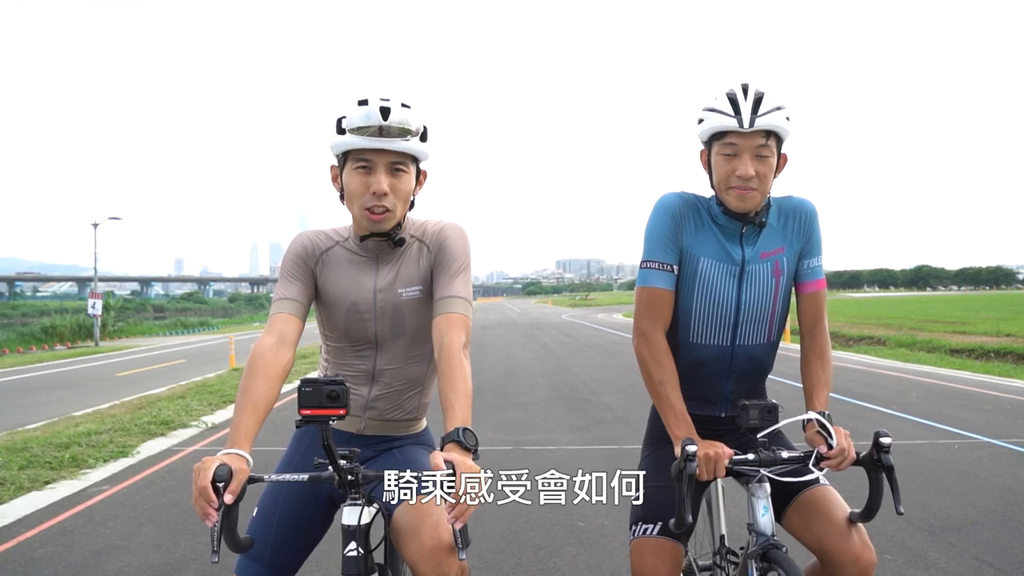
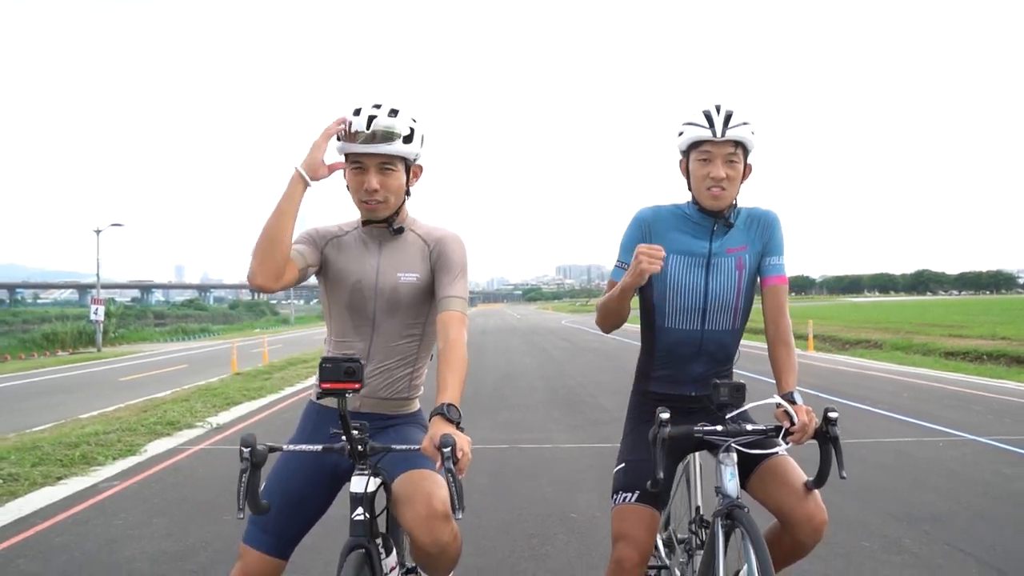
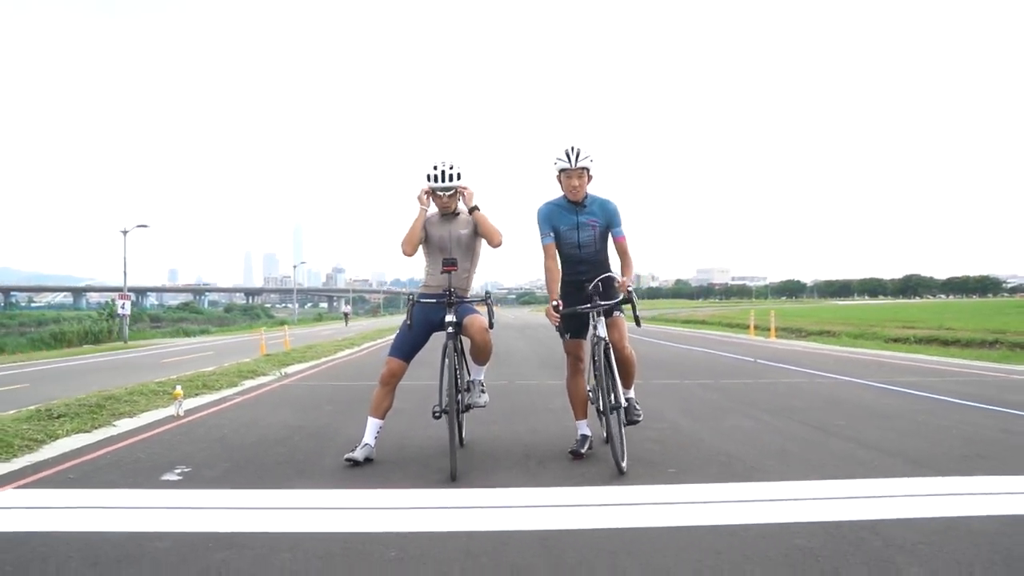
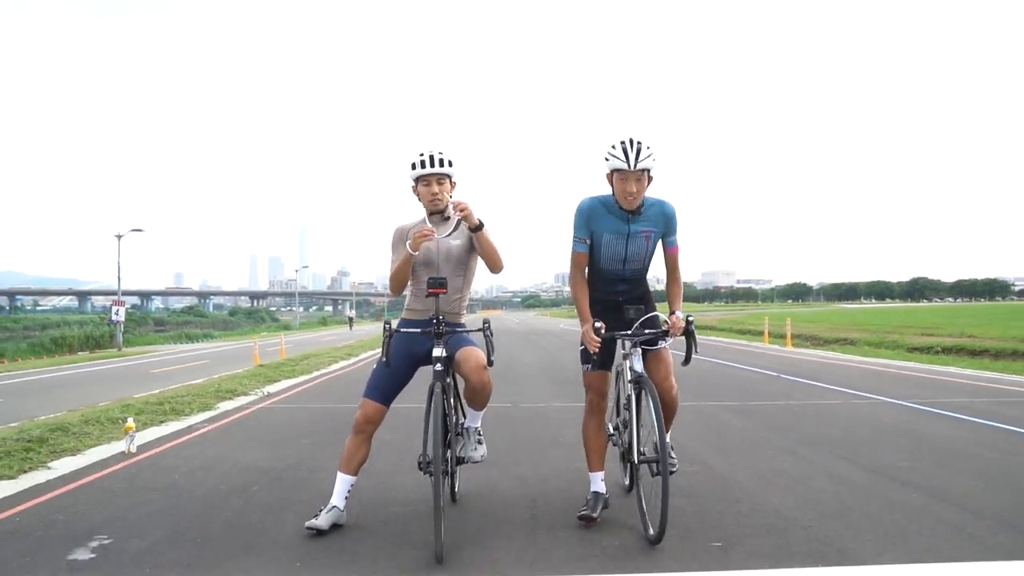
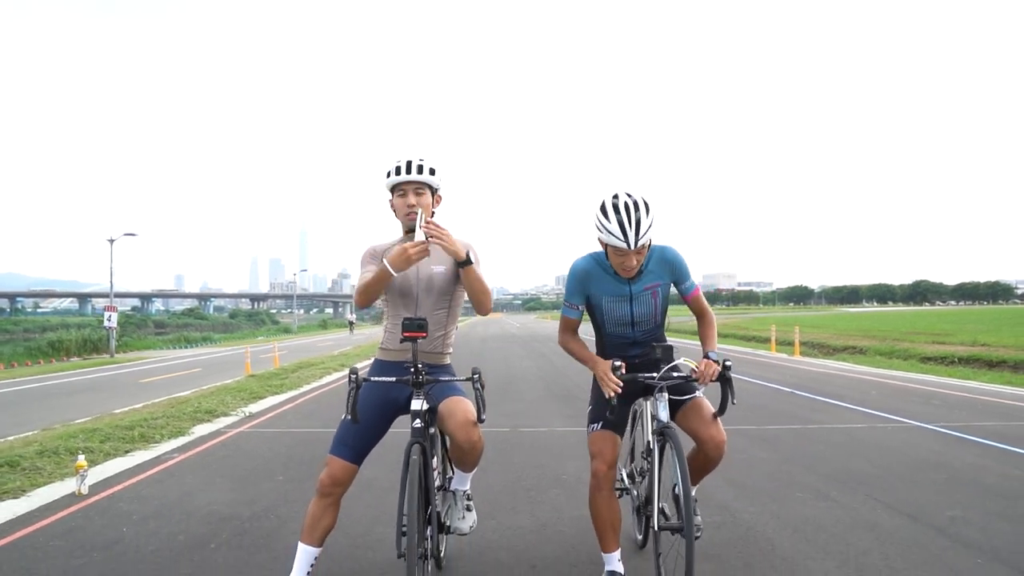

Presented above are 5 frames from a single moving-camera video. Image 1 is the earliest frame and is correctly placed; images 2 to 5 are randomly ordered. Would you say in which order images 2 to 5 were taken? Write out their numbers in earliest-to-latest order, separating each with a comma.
2, 5, 4, 3
